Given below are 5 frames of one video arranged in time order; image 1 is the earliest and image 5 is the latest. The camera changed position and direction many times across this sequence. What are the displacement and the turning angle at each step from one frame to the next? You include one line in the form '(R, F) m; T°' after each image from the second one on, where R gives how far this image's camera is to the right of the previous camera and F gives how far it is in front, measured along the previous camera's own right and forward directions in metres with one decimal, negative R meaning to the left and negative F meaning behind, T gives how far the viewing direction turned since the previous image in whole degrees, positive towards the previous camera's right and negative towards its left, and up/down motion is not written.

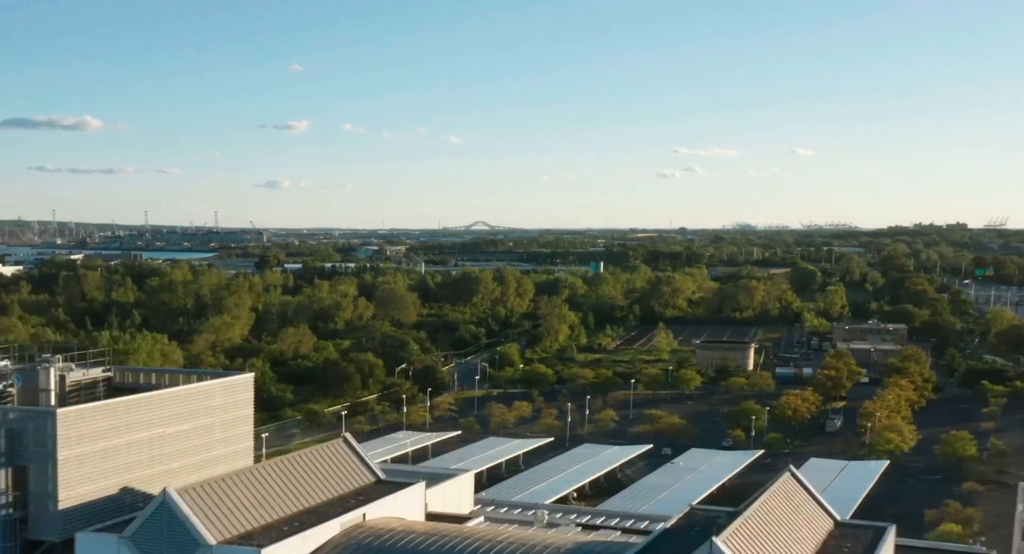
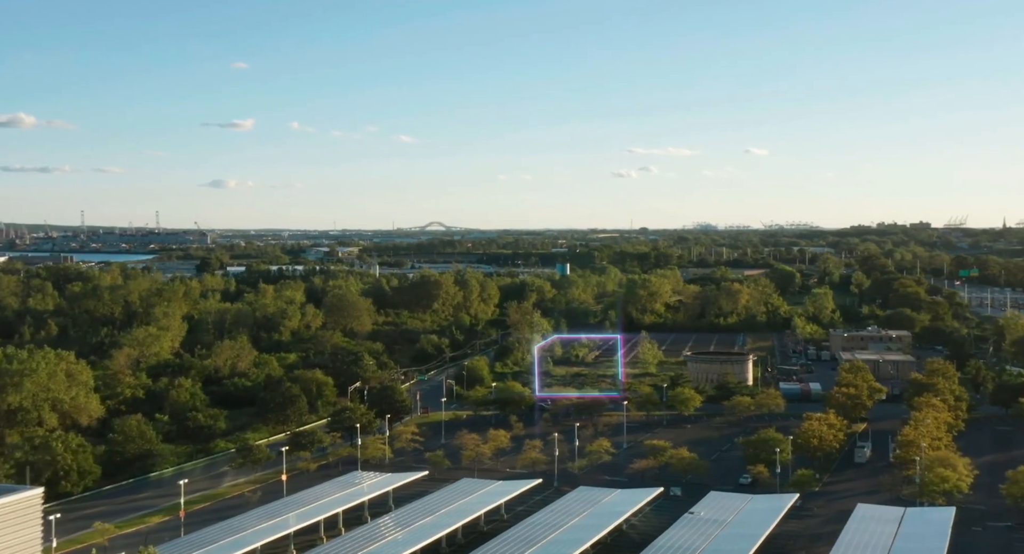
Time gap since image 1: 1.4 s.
(-0.4, +4.2) m; +2°
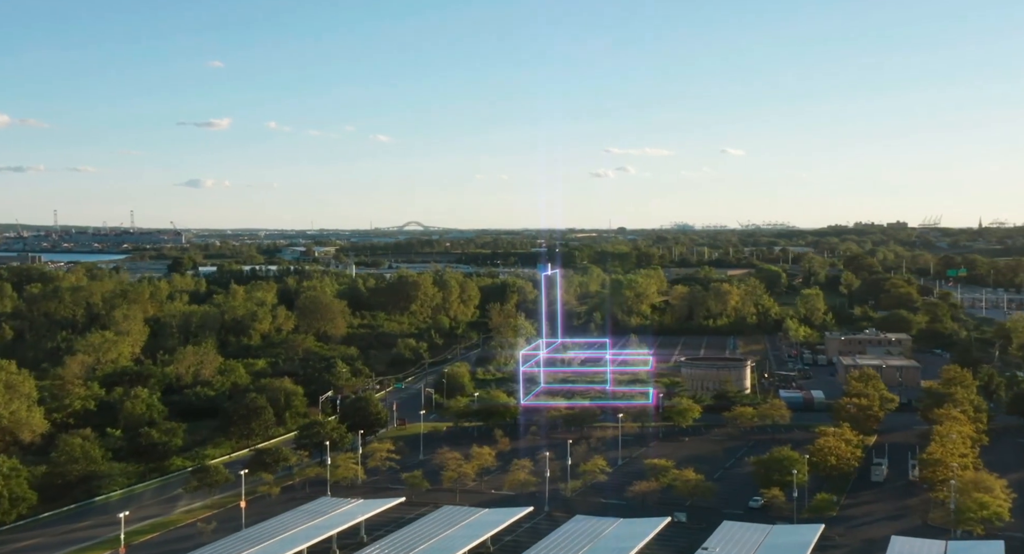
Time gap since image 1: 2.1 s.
(-0.2, +2.1) m; +1°
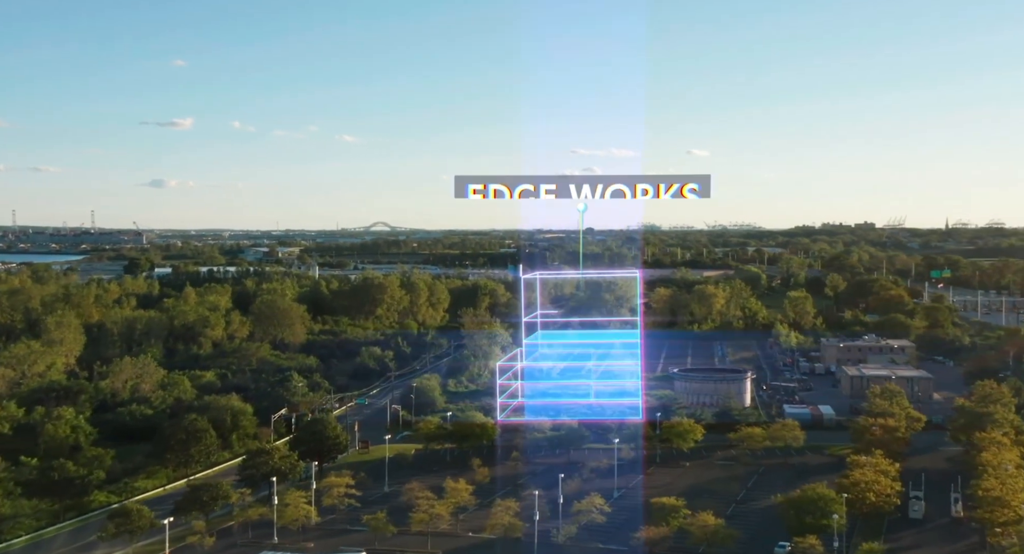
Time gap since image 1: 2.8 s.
(-0.2, +3.1) m; +2°
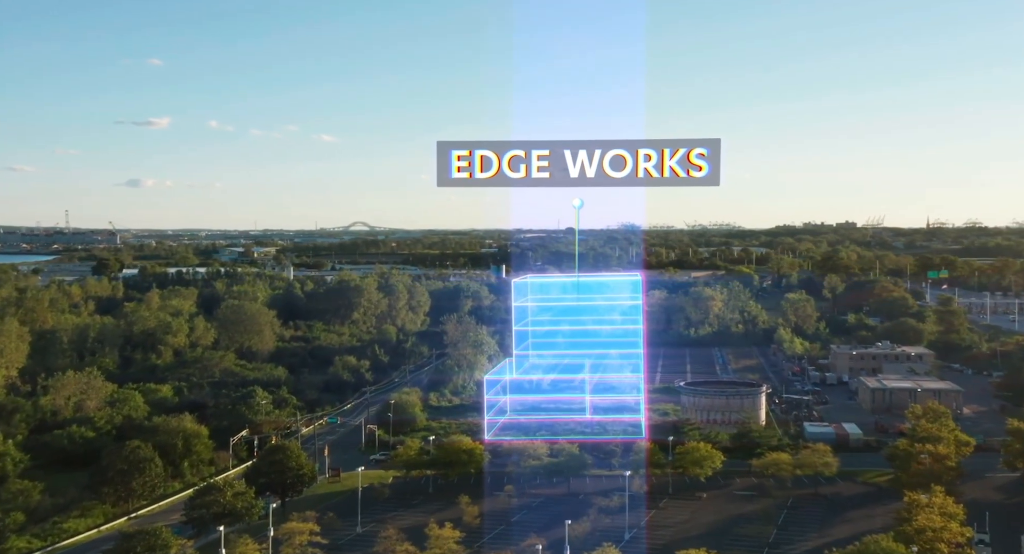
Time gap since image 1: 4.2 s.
(-0.2, +2.9) m; +1°
